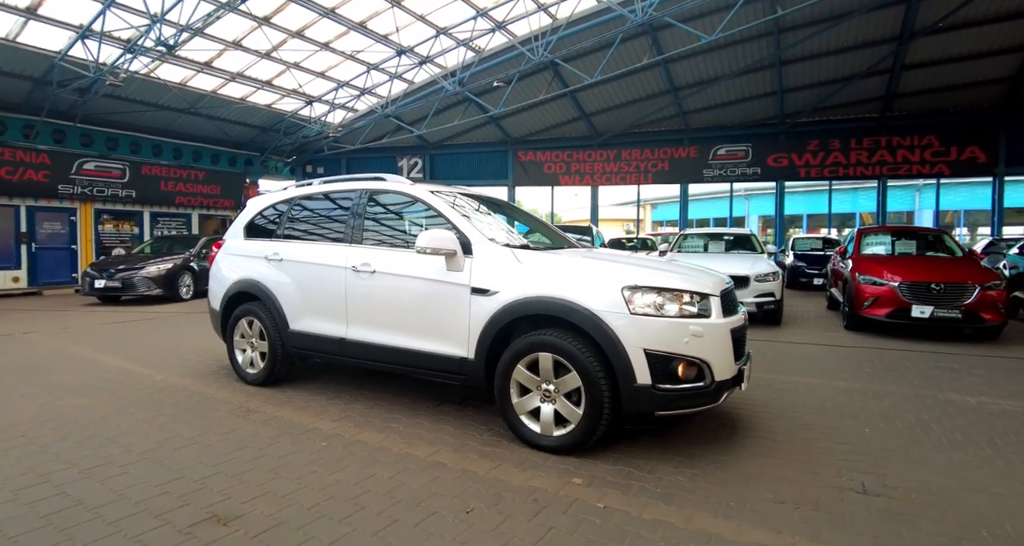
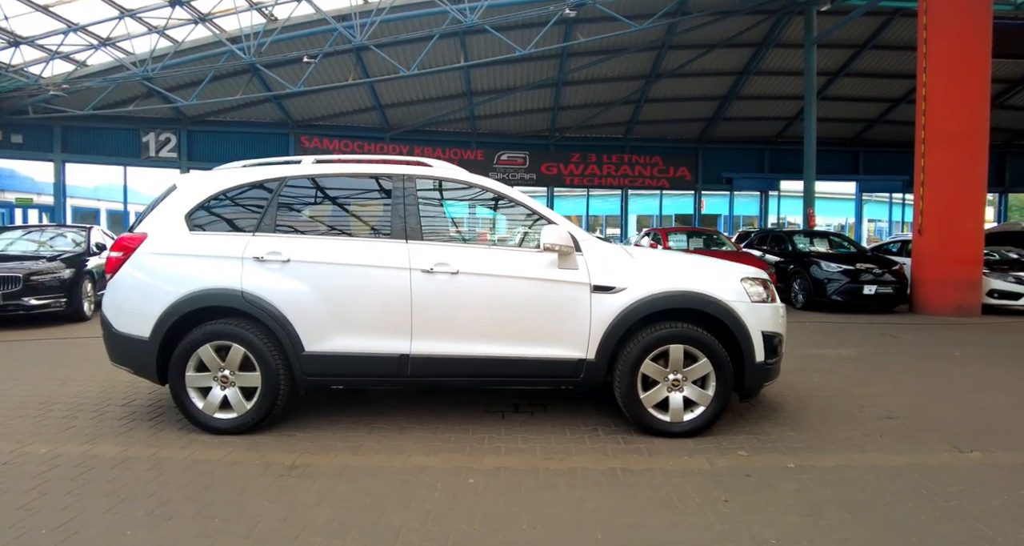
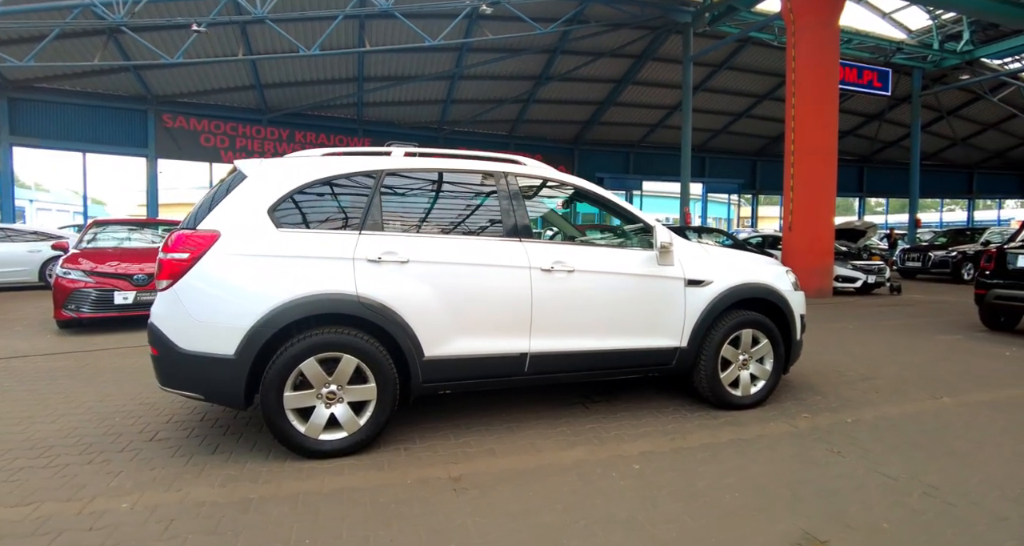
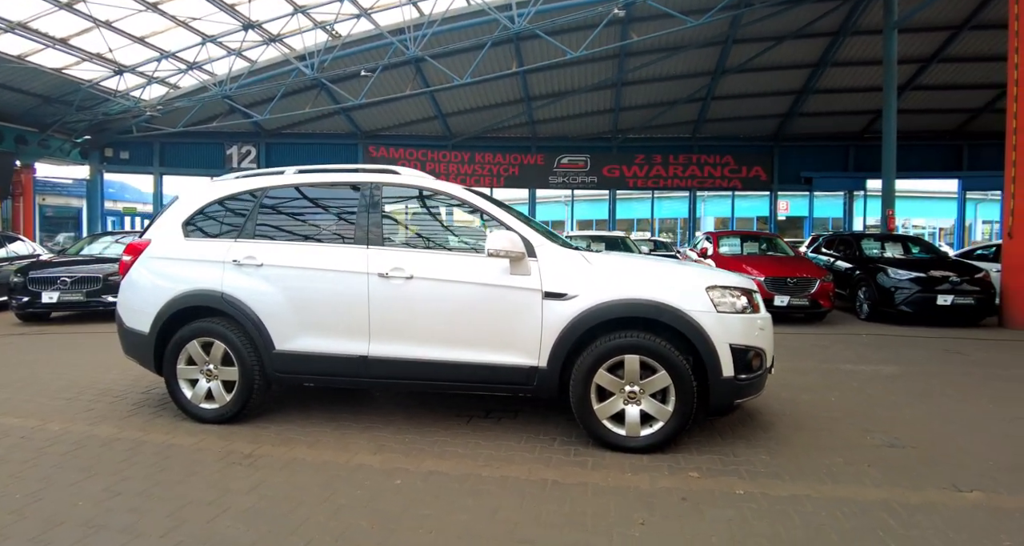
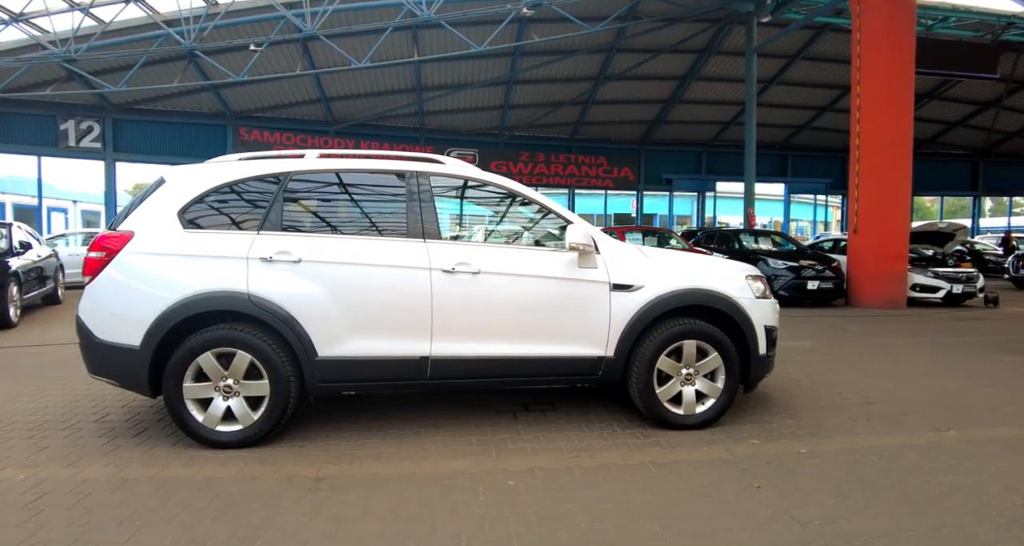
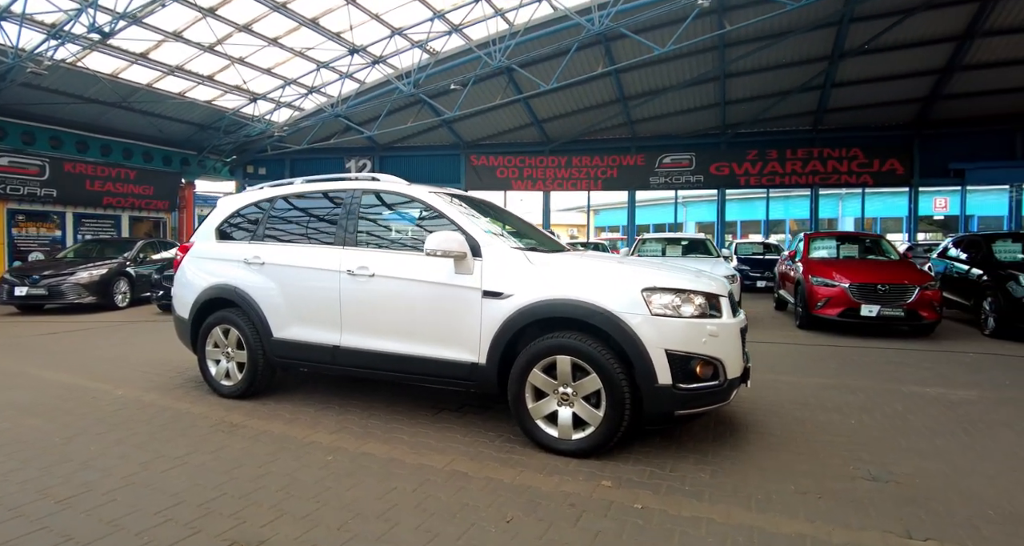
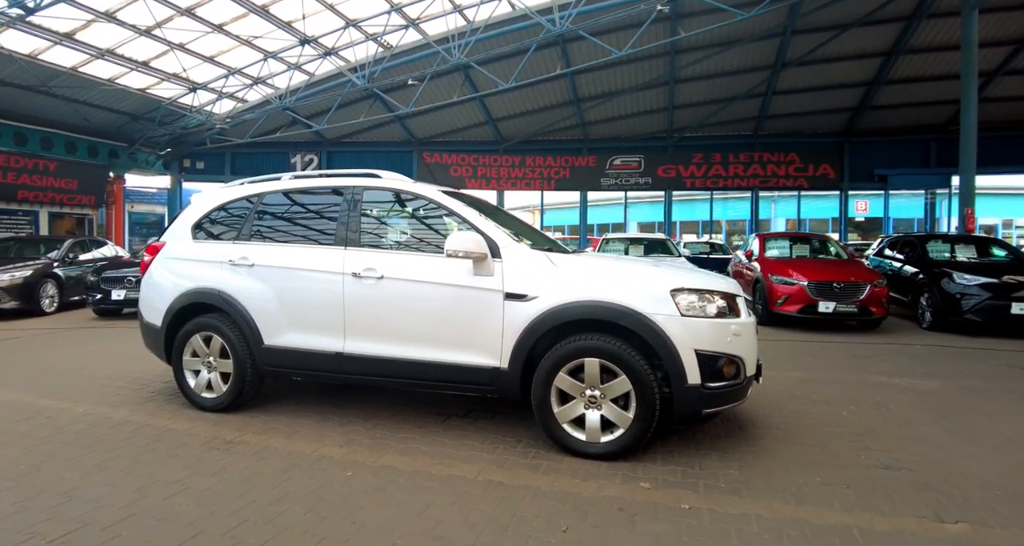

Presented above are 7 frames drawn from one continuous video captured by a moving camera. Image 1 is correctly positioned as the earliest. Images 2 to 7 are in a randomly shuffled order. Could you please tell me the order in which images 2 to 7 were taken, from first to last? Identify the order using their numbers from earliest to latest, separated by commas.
6, 7, 4, 2, 5, 3
